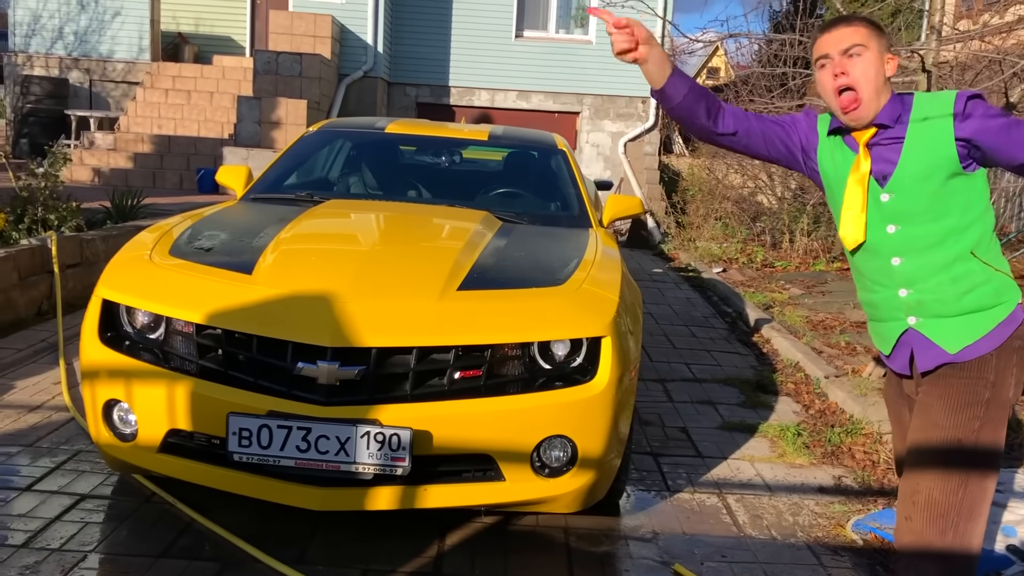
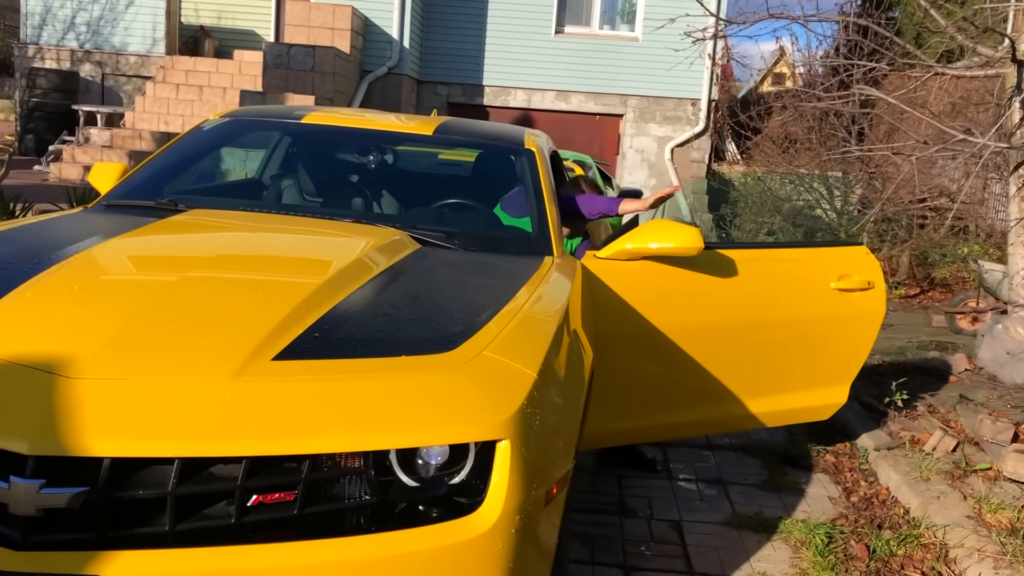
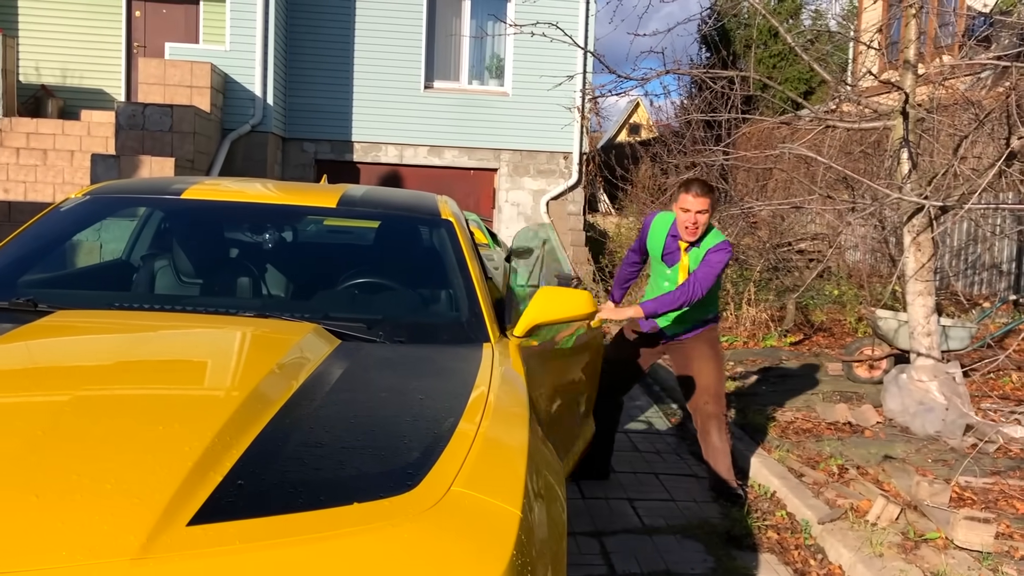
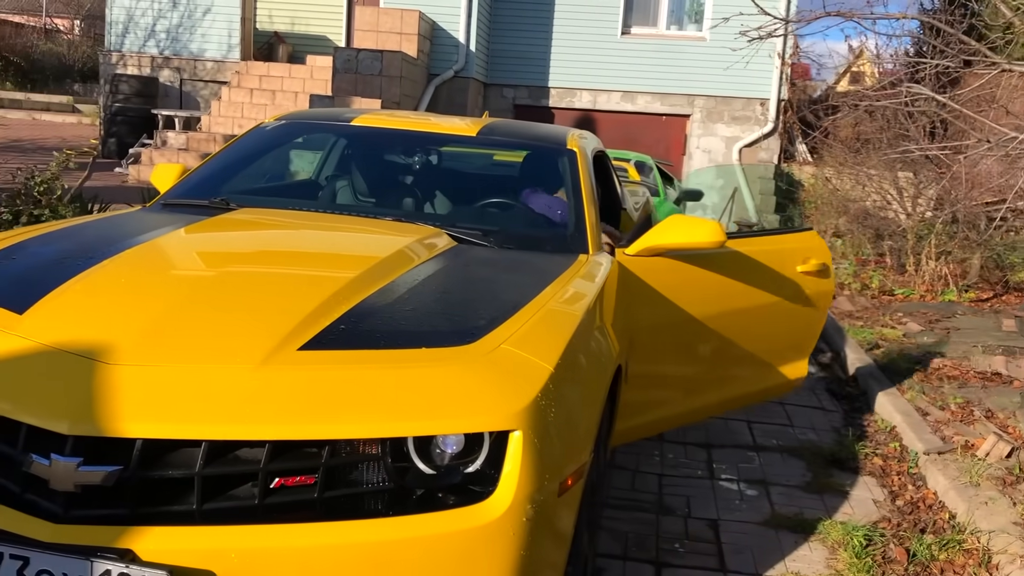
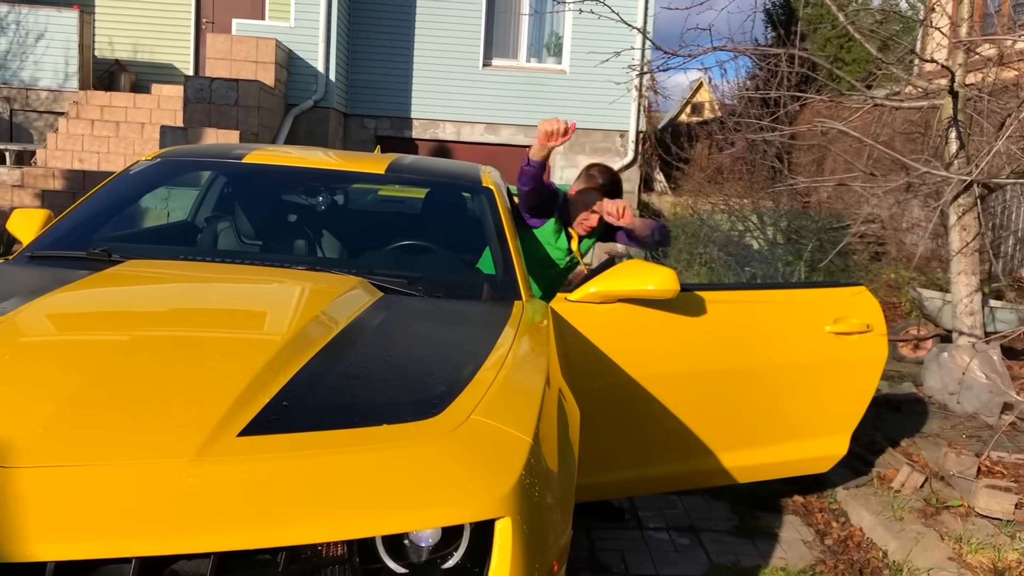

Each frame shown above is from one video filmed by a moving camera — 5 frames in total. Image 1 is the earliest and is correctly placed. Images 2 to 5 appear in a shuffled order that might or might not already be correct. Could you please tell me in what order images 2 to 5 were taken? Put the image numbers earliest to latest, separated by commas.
3, 5, 2, 4
